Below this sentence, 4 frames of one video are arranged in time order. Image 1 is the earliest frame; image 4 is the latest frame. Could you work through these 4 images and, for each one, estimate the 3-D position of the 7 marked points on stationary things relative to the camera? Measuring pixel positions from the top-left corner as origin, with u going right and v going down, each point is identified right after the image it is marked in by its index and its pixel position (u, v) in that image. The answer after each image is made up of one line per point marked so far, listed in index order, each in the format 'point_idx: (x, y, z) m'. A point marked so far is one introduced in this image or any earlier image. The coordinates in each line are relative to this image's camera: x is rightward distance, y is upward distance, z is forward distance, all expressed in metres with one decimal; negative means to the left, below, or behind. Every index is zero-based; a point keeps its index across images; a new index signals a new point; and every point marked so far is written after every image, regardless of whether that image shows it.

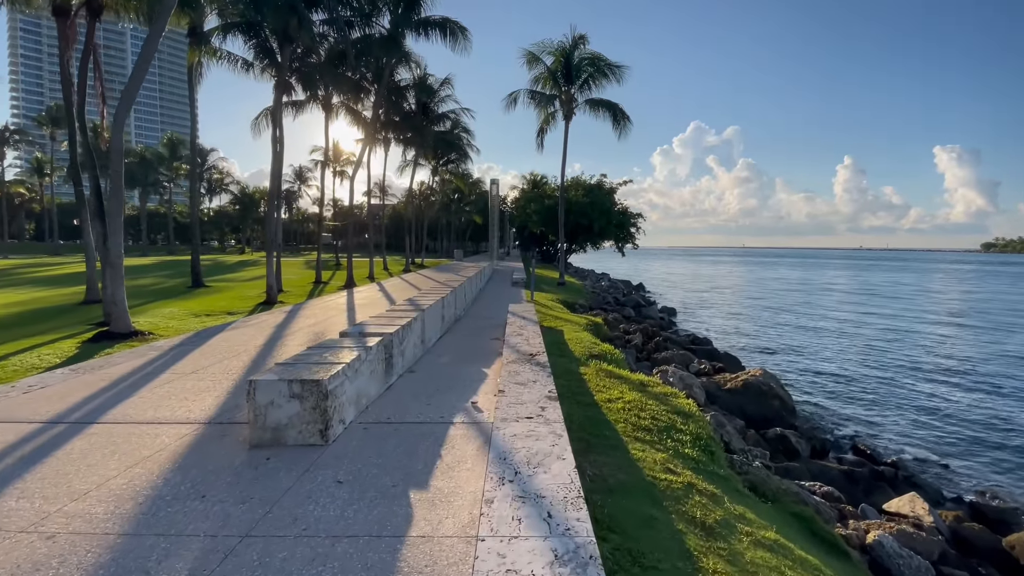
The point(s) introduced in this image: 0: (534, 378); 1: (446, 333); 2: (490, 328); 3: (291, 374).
0: (+0.4, -1.4, +7.1) m
1: (-1.7, -1.1, +11.8) m
2: (-0.6, -1.1, +13.0) m
3: (-2.4, -0.9, +5.1) m
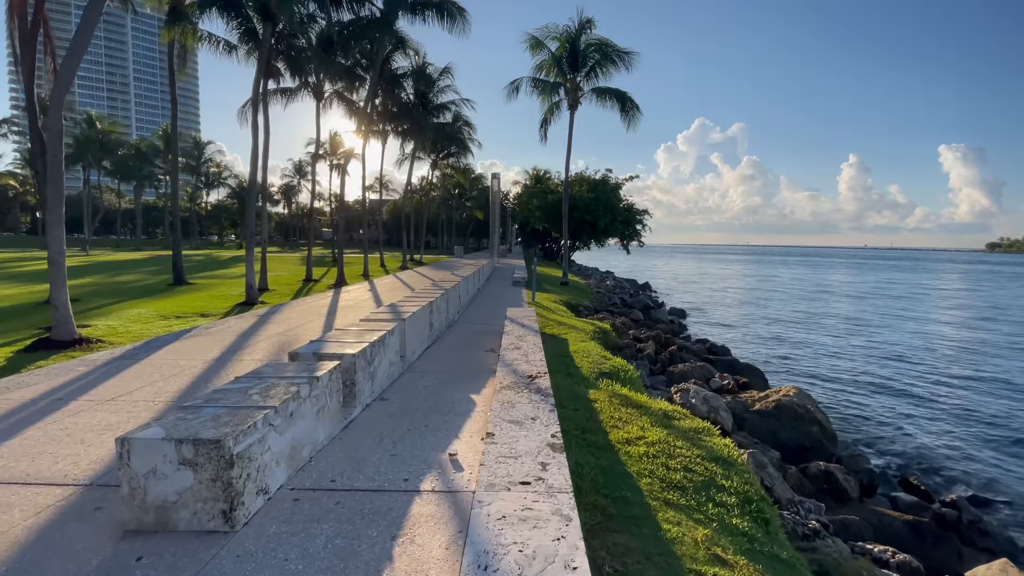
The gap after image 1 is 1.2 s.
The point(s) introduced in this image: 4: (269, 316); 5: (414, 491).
0: (+0.3, -1.5, +5.6) m
1: (-1.7, -1.2, +10.3) m
2: (-0.7, -1.2, +11.5) m
3: (-2.5, -1.1, +3.6) m
4: (-7.0, -0.8, +13.5) m
5: (-0.8, -1.8, +4.0) m
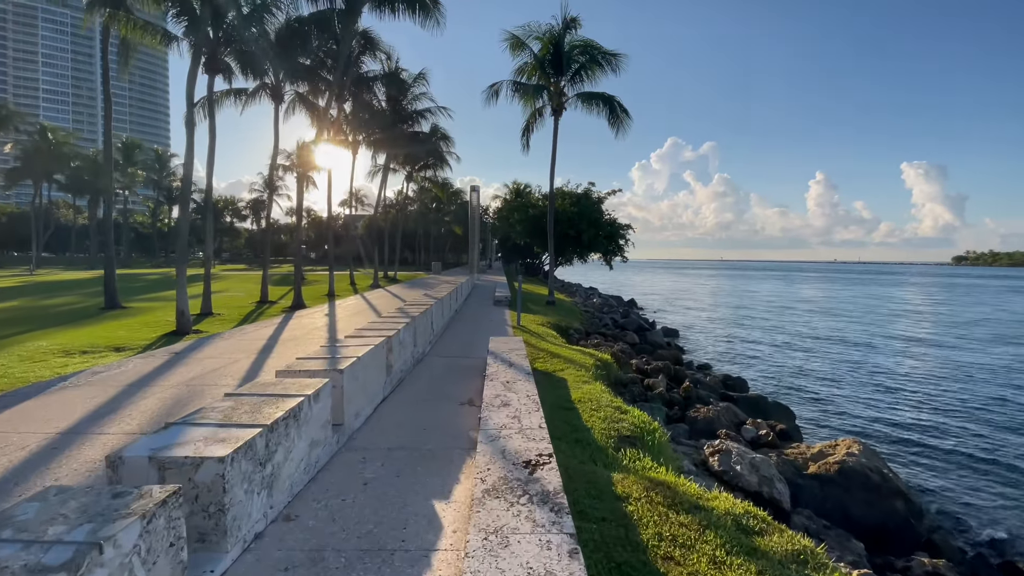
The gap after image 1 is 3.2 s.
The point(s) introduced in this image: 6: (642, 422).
0: (+0.2, -1.9, +3.1) m
1: (-2.0, -1.8, +7.7) m
2: (-1.0, -1.8, +9.0) m
3: (-2.5, -1.4, +1.0) m
4: (-7.4, -1.5, +10.7) m
5: (-0.8, -2.1, +1.5) m
6: (+2.0, -2.1, +7.1) m
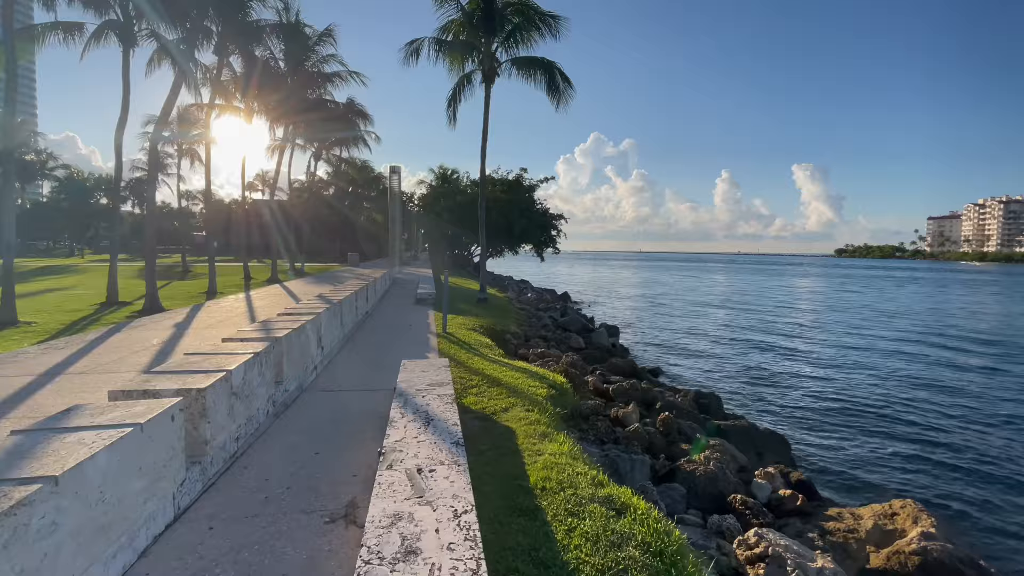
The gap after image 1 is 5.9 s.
0: (+0.1, -2.1, -0.1) m
1: (-2.8, -1.9, +4.1) m
2: (-2.0, -1.9, +5.5) m
3: (-2.2, -1.6, -2.6) m
4: (-8.6, -1.6, +6.2) m
5: (-0.7, -2.3, -1.8) m
6: (+1.3, -2.2, +4.1) m
